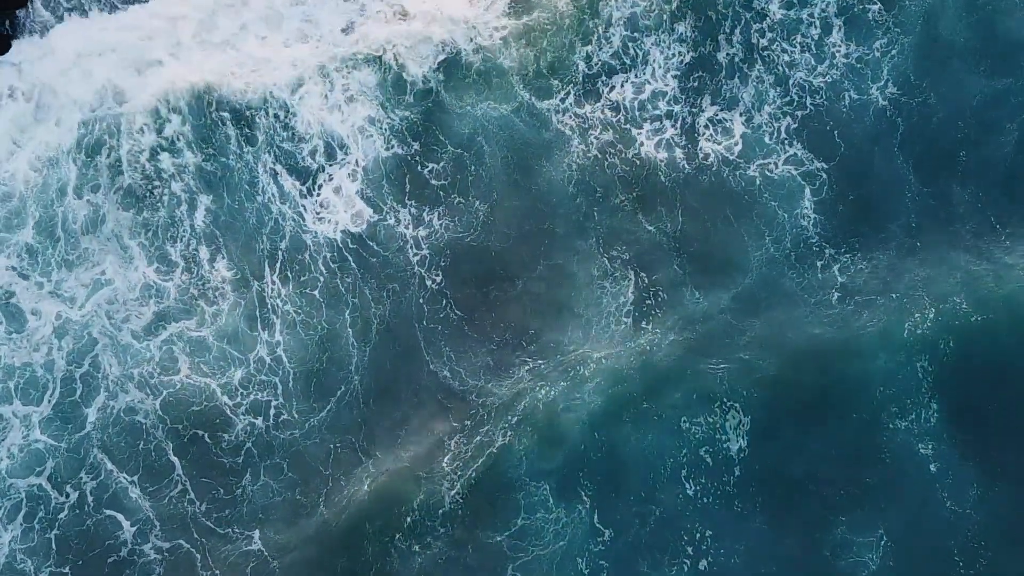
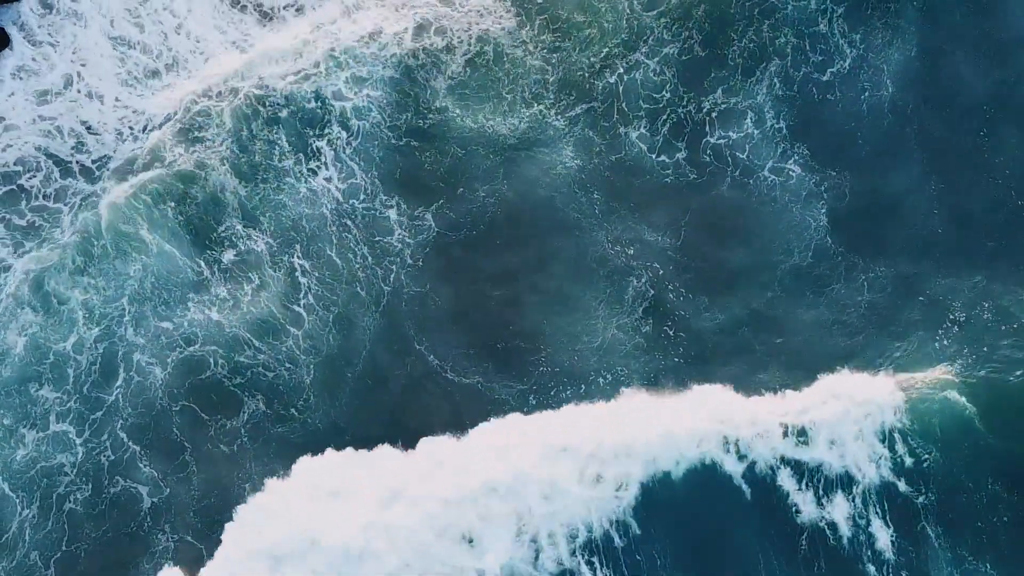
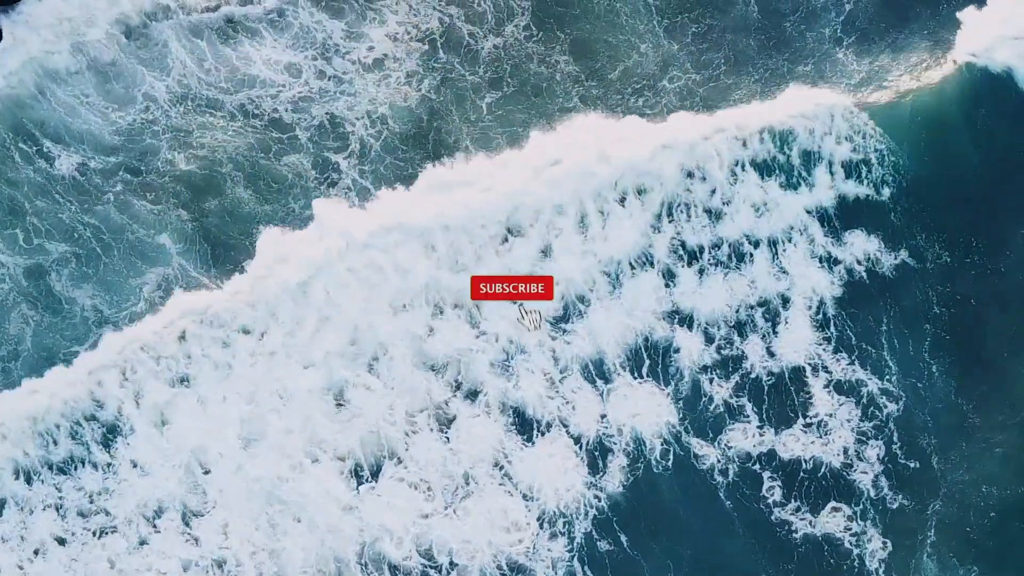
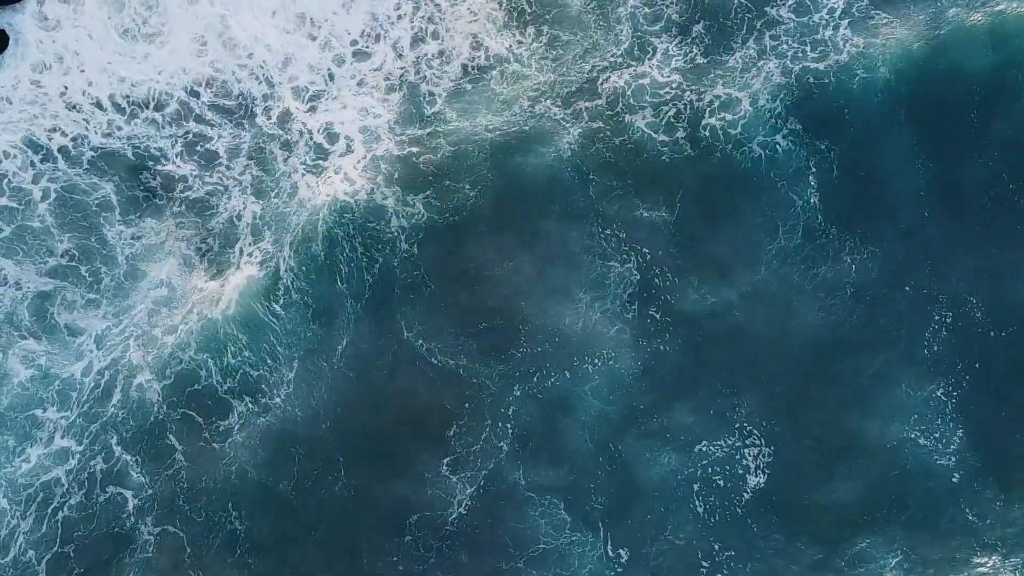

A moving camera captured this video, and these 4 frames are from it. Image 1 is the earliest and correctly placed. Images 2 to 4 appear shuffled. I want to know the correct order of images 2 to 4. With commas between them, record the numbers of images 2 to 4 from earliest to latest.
4, 2, 3
